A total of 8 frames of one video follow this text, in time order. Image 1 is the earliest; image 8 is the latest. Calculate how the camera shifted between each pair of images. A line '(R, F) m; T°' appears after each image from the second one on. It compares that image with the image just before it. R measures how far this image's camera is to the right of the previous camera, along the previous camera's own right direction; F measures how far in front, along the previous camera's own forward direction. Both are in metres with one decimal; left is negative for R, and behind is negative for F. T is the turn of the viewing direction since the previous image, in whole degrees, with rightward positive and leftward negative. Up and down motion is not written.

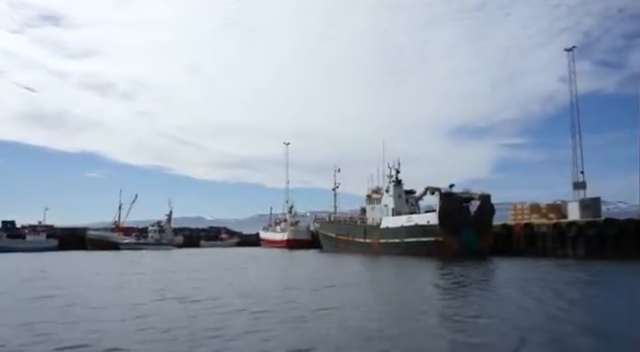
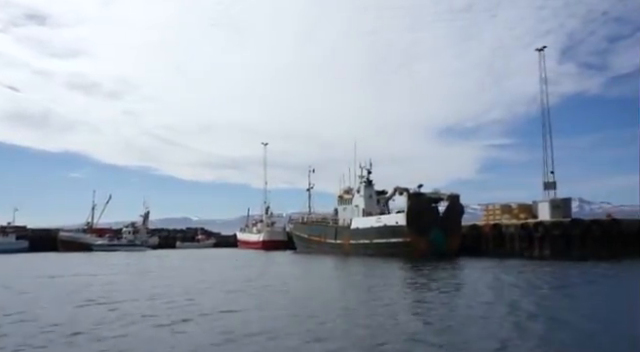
(-7.4, +0.3) m; +19°
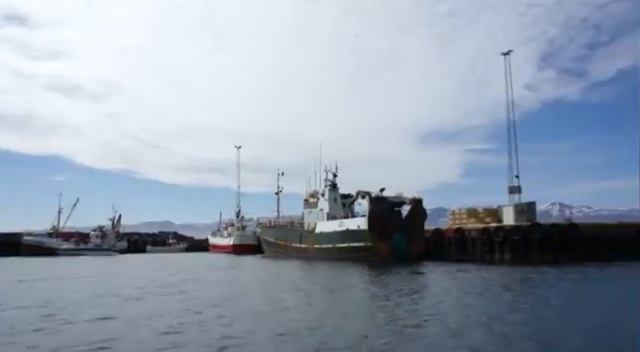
(+1.5, +0.4) m; +1°
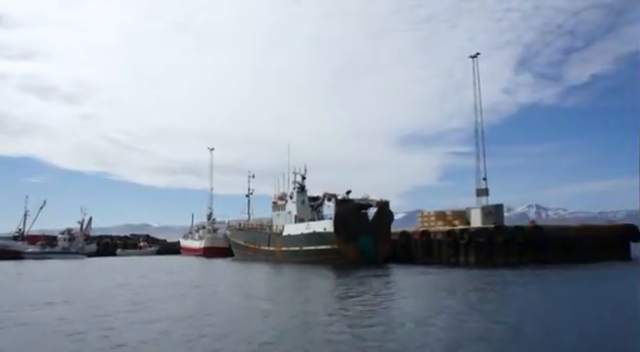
(+0.9, +0.2) m; +2°
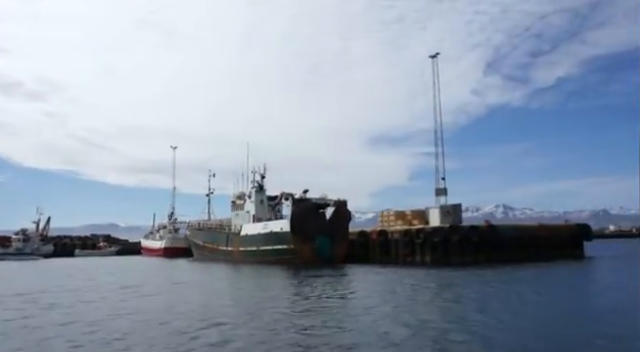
(+1.0, +0.2) m; +3°
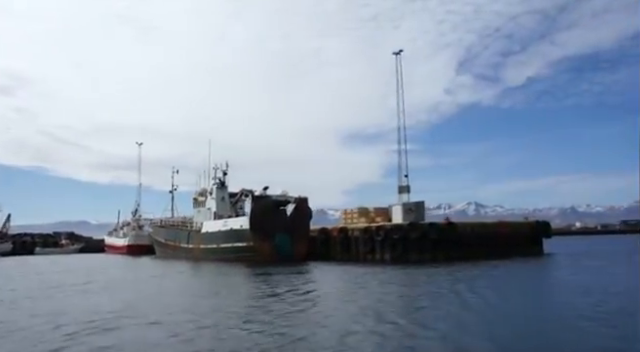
(+0.9, +0.1) m; +3°
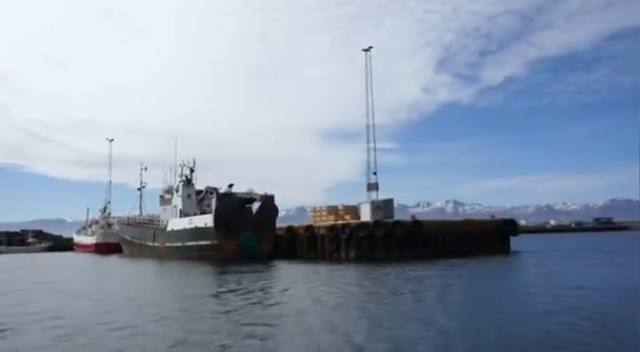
(+0.9, +0.1) m; +2°
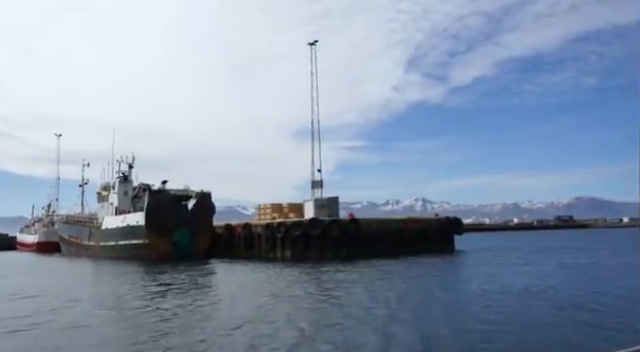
(+2.1, +0.4) m; +2°
